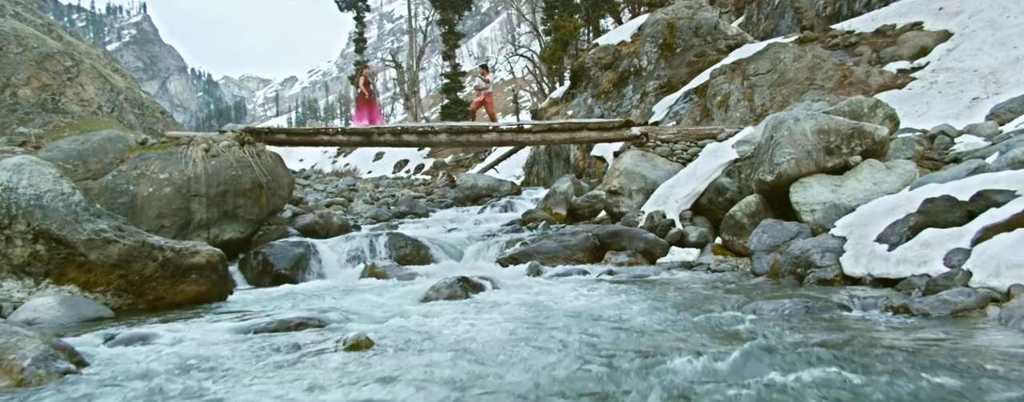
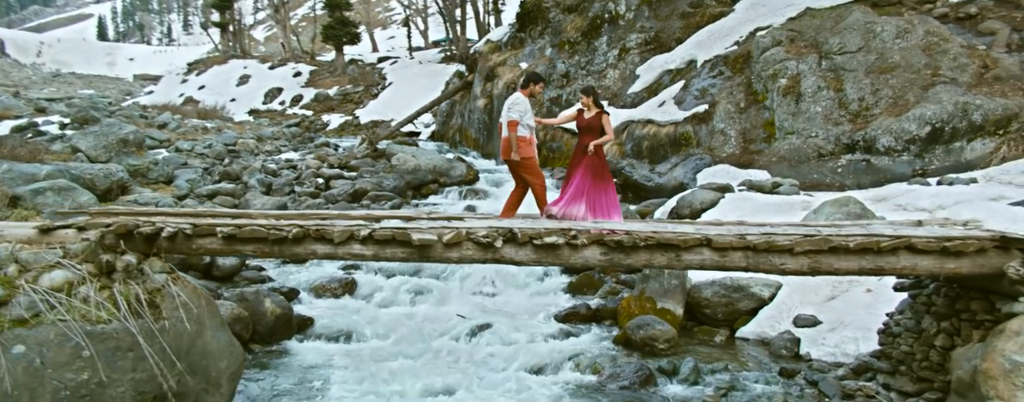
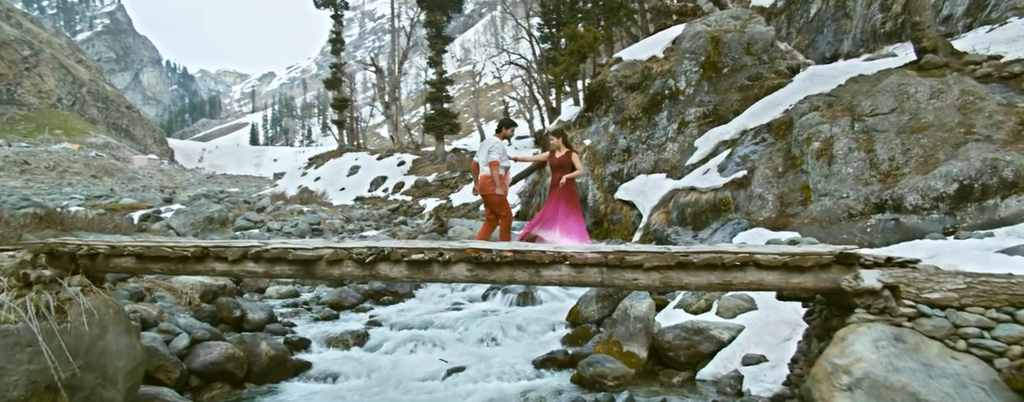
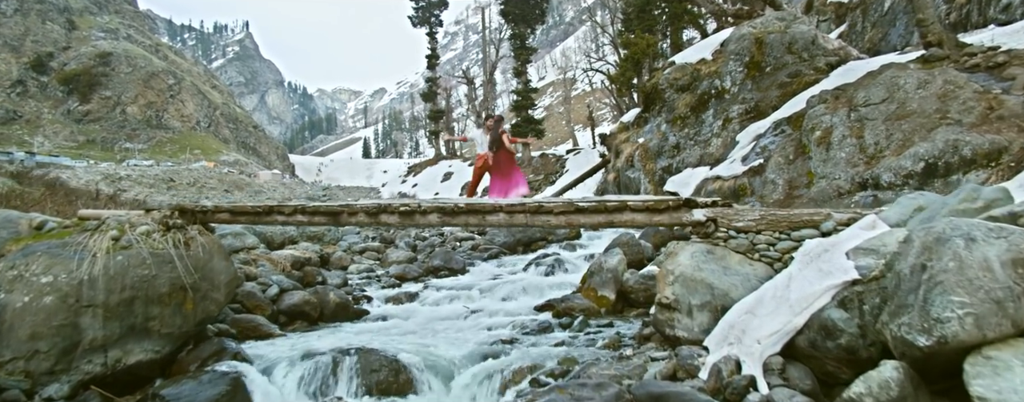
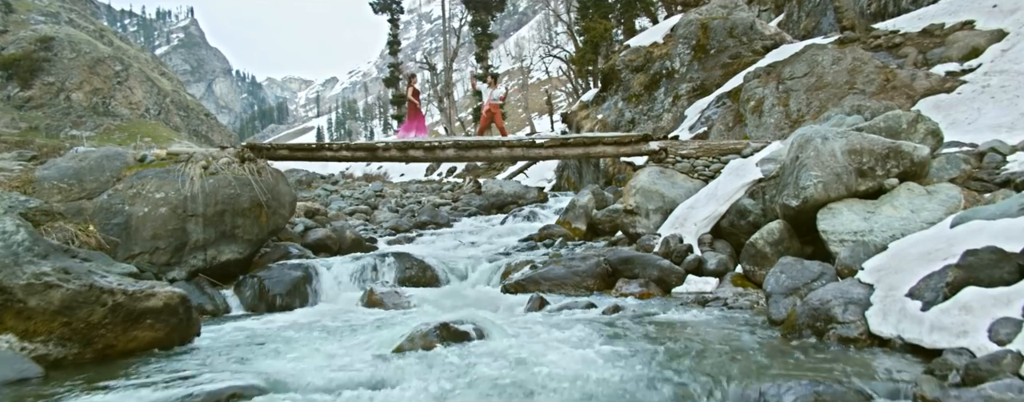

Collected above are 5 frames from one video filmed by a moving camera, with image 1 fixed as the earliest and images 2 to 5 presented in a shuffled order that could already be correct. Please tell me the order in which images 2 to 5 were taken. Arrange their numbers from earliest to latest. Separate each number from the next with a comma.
5, 4, 3, 2
